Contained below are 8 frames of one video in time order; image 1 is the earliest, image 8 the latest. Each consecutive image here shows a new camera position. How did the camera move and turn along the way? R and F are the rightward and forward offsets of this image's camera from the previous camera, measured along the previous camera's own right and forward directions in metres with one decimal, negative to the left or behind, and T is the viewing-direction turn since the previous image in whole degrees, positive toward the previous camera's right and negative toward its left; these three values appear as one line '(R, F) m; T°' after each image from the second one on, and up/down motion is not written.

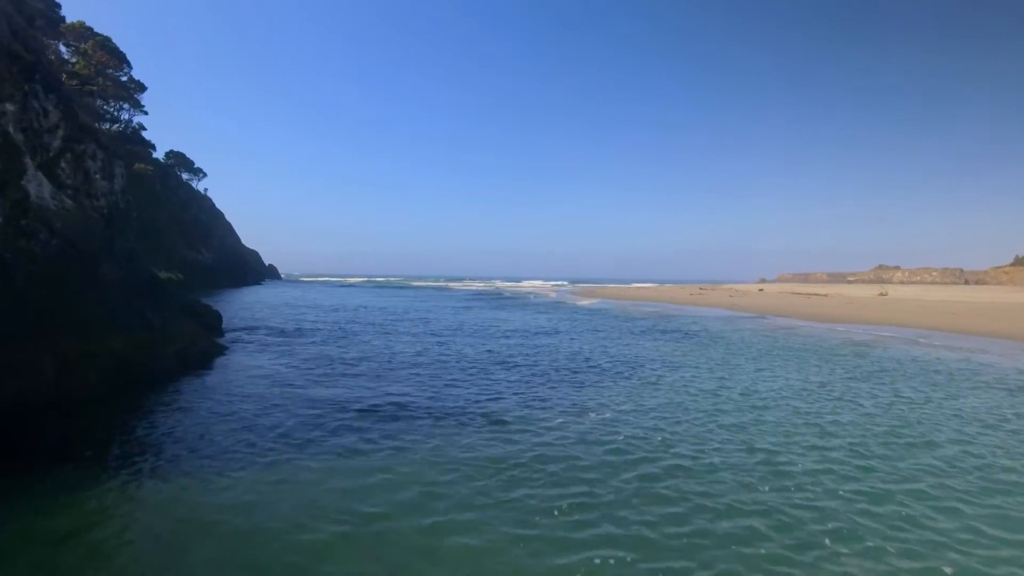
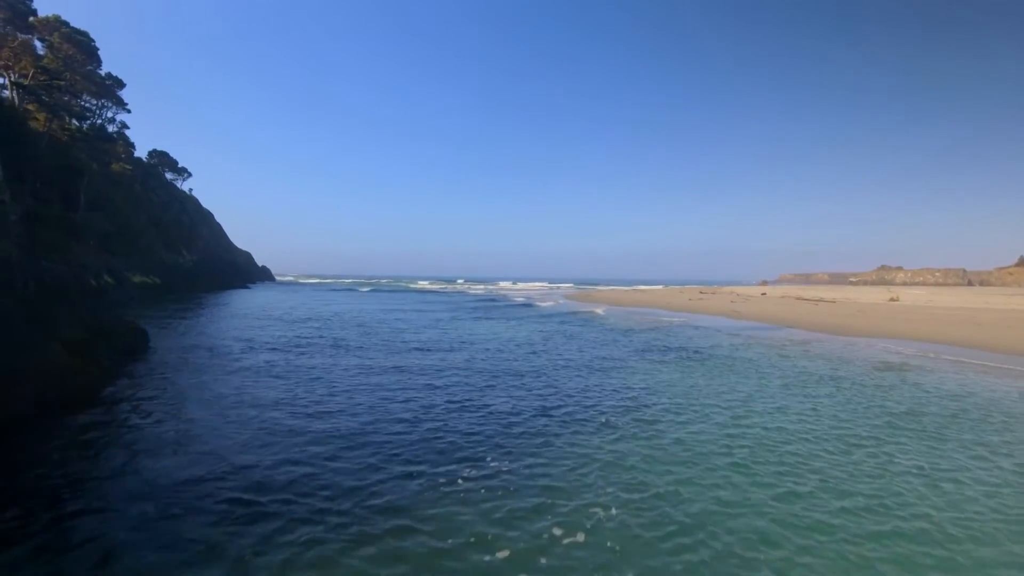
(+0.6, +1.8) m; 0°
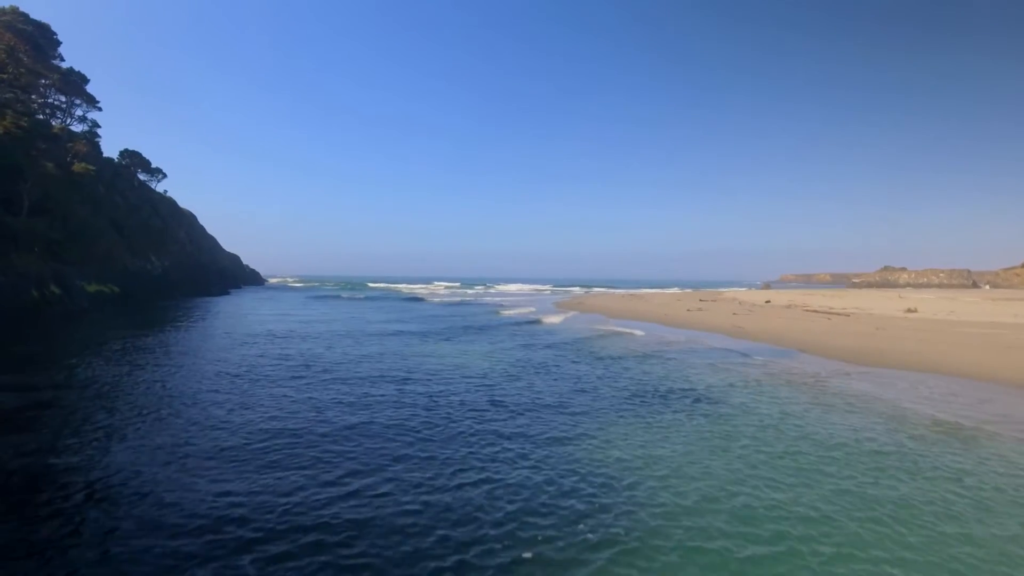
(+1.0, +2.6) m; 0°
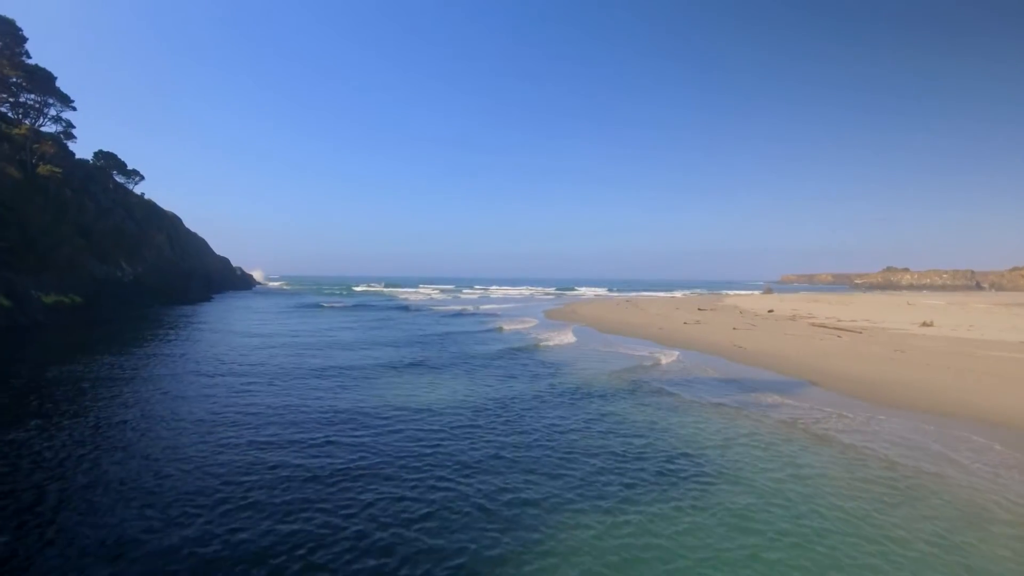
(+0.9, +2.1) m; 0°
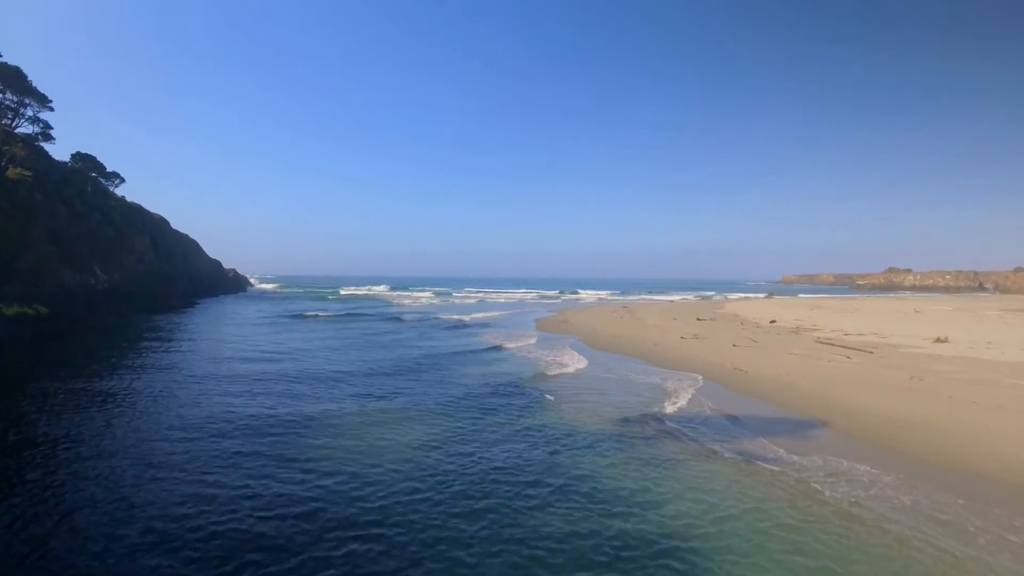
(+0.8, +1.7) m; 0°
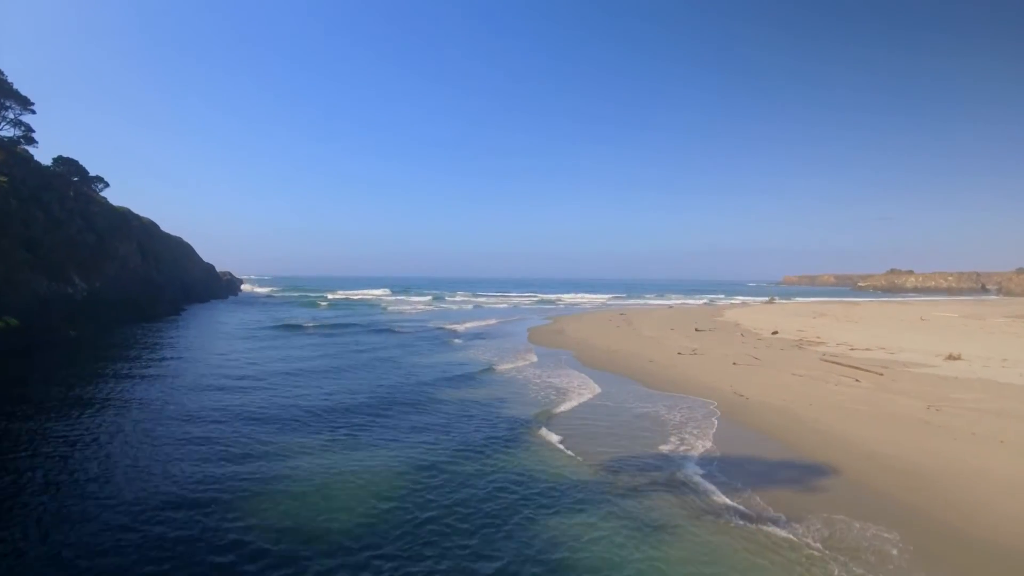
(+0.6, +1.3) m; 0°
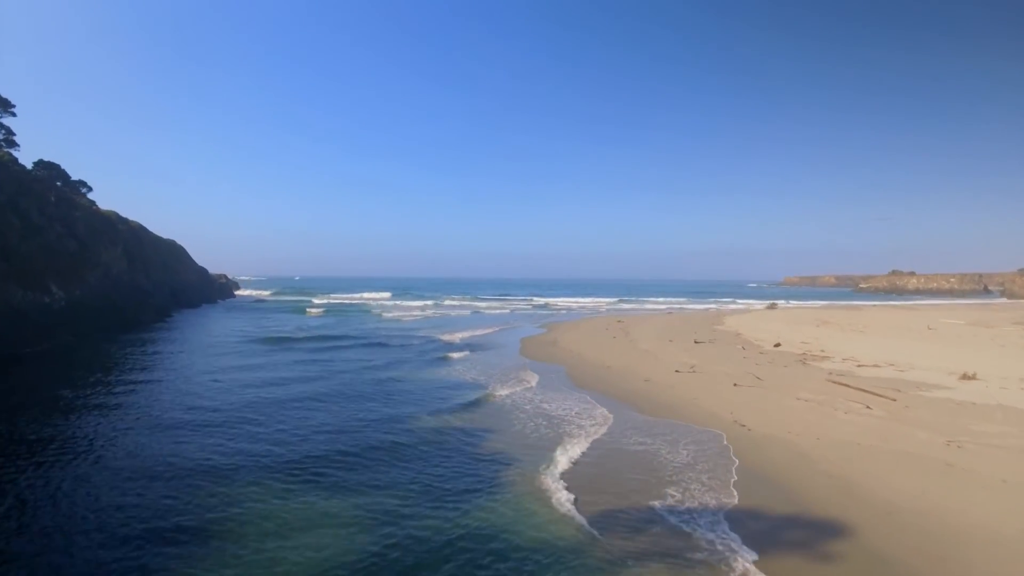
(+0.6, +1.3) m; 0°
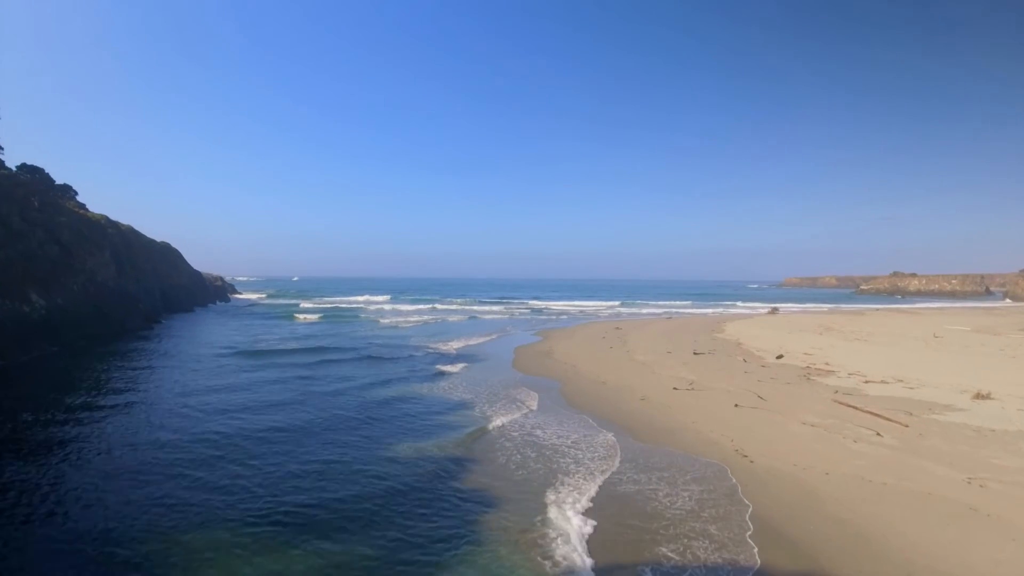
(+0.5, +1.1) m; 0°
